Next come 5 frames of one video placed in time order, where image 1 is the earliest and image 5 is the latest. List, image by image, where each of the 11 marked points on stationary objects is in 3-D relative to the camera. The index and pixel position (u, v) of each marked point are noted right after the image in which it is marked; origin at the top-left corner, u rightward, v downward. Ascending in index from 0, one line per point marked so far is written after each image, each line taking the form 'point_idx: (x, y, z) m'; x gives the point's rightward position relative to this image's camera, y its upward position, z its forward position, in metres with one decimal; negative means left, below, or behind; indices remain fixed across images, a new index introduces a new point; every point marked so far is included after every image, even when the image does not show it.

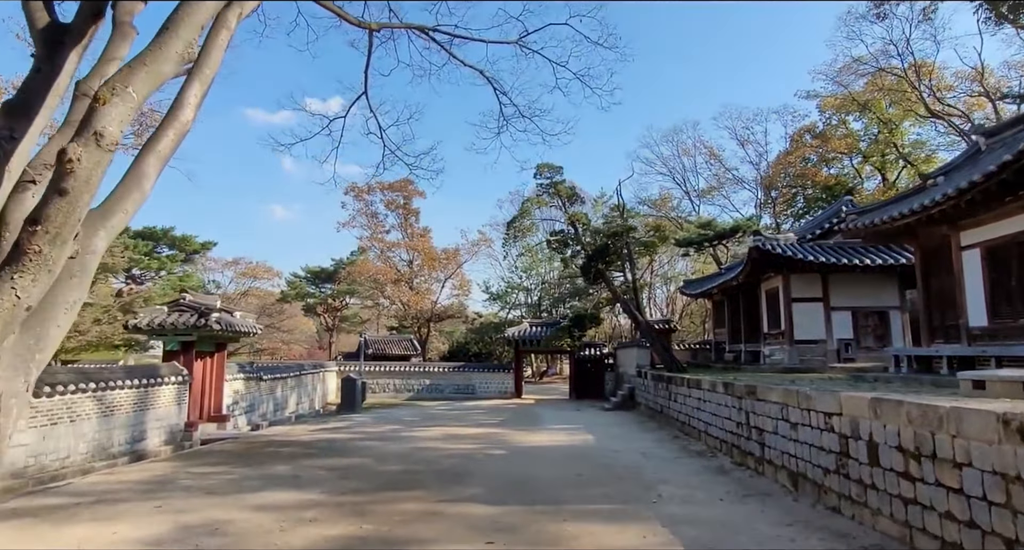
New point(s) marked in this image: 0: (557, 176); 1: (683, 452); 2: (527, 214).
0: (+1.0, +2.3, +13.7) m
1: (+2.3, -2.4, +8.0) m
2: (+0.3, +1.4, +13.2) m
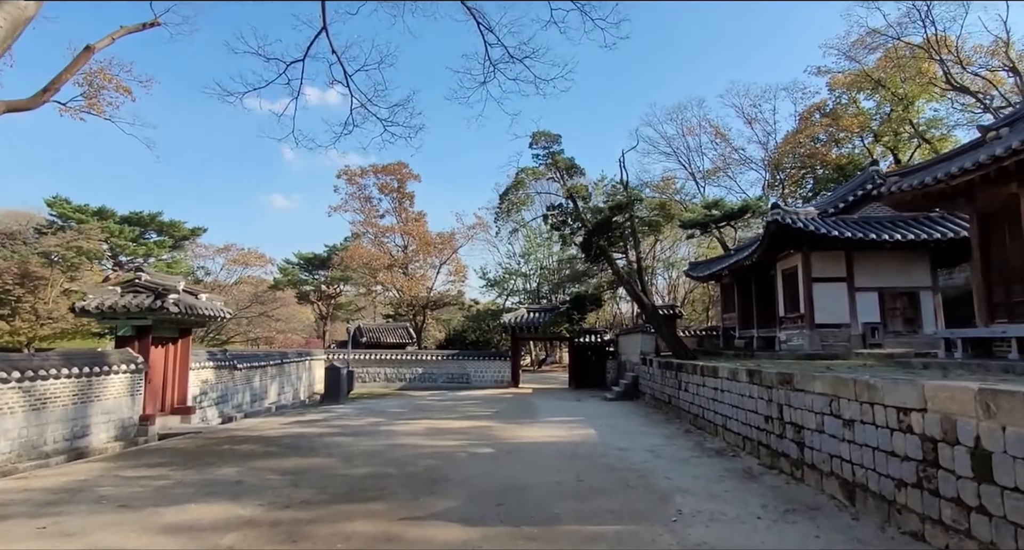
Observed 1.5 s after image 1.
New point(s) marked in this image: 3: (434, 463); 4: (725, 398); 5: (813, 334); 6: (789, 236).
0: (+0.9, +2.7, +12.5) m
1: (+2.1, -2.0, +6.9) m
2: (+0.2, +1.8, +12.0) m
3: (-0.8, -2.0, +6.4) m
4: (+2.6, -1.5, +7.4) m
5: (+5.7, -1.1, +11.3) m
6: (+5.2, +0.7, +11.2) m
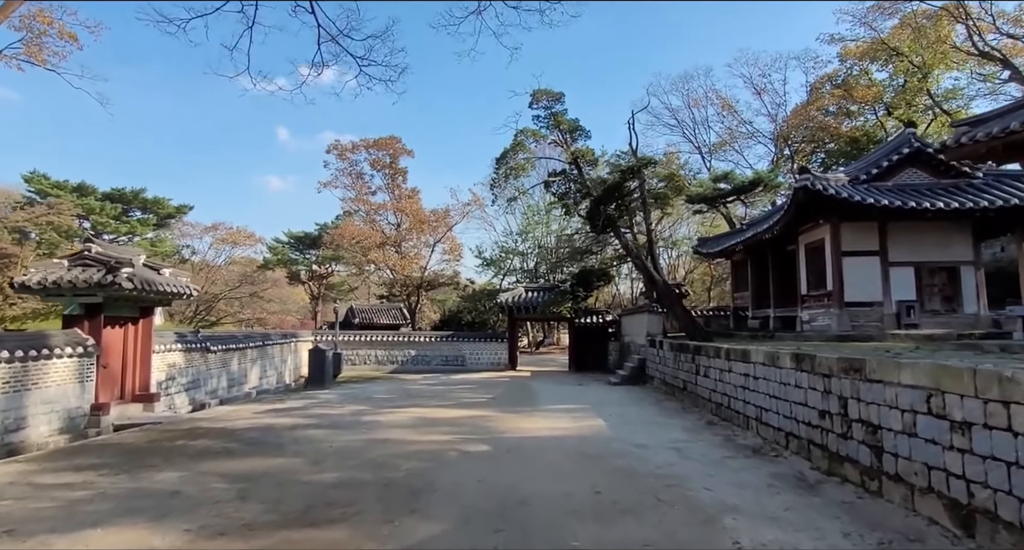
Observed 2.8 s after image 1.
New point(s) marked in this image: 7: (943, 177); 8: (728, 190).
0: (+0.9, +3.2, +11.3) m
1: (+2.1, -1.7, +5.9) m
2: (+0.1, +2.3, +10.9) m
3: (-0.8, -1.7, +5.4) m
4: (+2.6, -1.2, +6.3) m
5: (+5.6, -0.6, +10.2) m
6: (+5.2, +1.2, +10.1) m
7: (+7.7, +1.8, +10.7) m
8: (+7.2, +2.9, +19.9) m
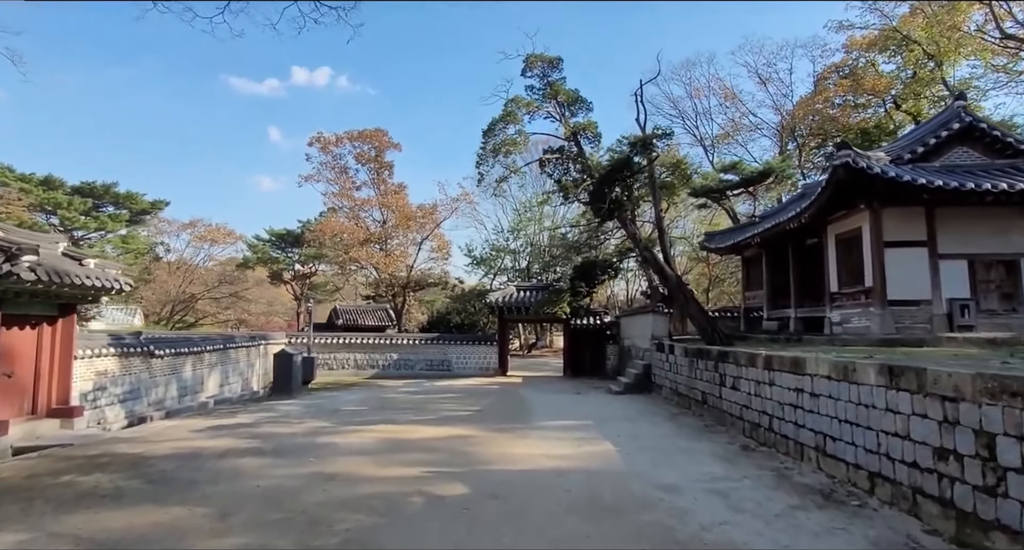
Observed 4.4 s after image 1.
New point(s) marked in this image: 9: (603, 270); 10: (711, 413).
0: (+0.7, +3.3, +9.8) m
1: (+2.0, -1.6, +4.4) m
2: (0.0, +2.4, +9.4) m
3: (-0.9, -1.6, +3.8) m
4: (+2.5, -1.1, +4.8) m
5: (+5.5, -0.6, +8.8) m
6: (+5.0, +1.3, +8.7) m
7: (+7.6, +1.8, +9.3) m
8: (+6.9, +2.9, +18.5) m
9: (+2.4, +0.1, +15.7) m
10: (+2.6, -1.8, +7.9) m
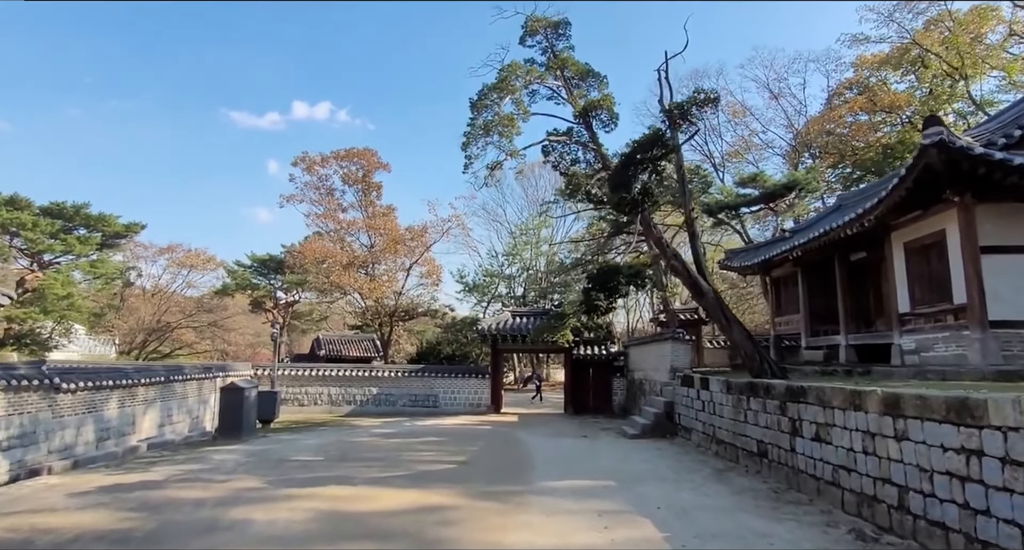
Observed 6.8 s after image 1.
0: (+0.6, +3.1, +8.0) m
1: (+2.0, -1.5, +2.3) m
2: (-0.1, +2.2, +7.5) m
3: (-1.0, -1.4, +1.8) m
4: (+2.5, -1.0, +2.8) m
5: (+5.4, -0.7, +6.8) m
6: (+5.0, +1.1, +6.8) m
7: (+7.5, +1.6, +7.5) m
8: (+6.8, +2.2, +16.7) m
9: (+2.3, -0.4, +13.8) m
10: (+2.6, -1.9, +5.8) m
